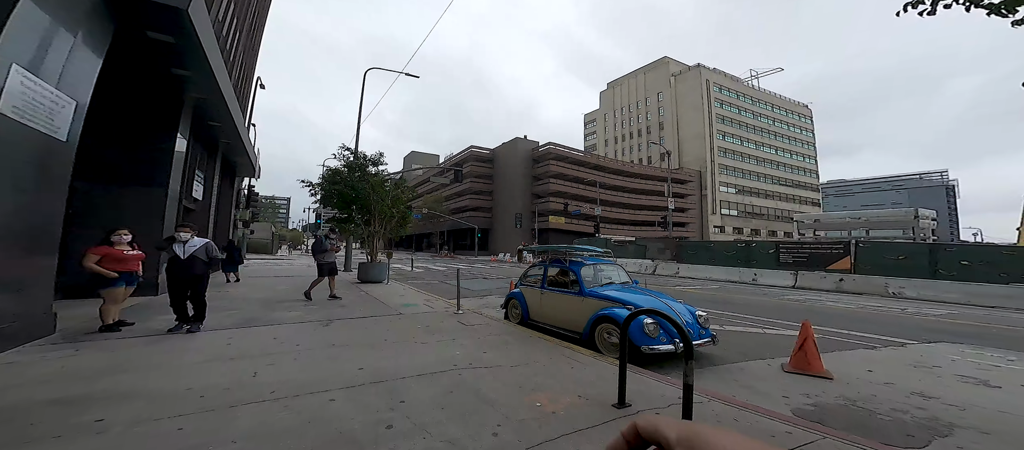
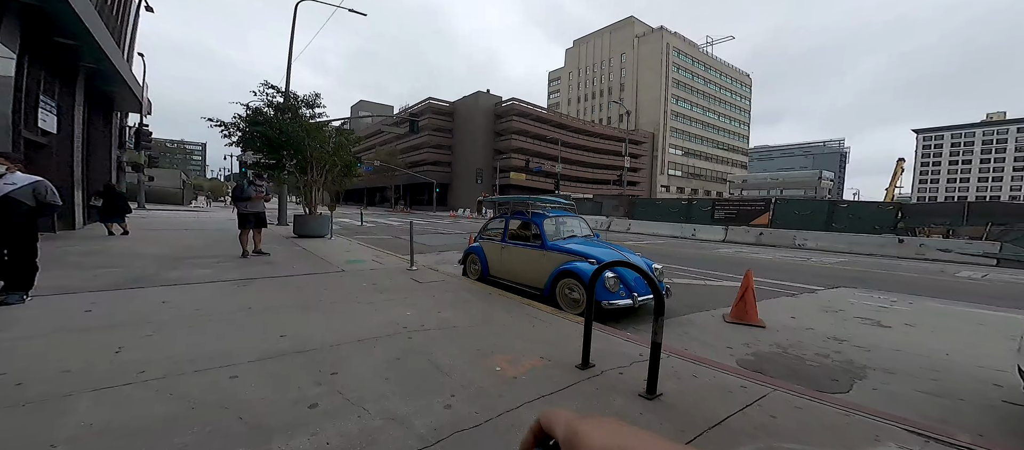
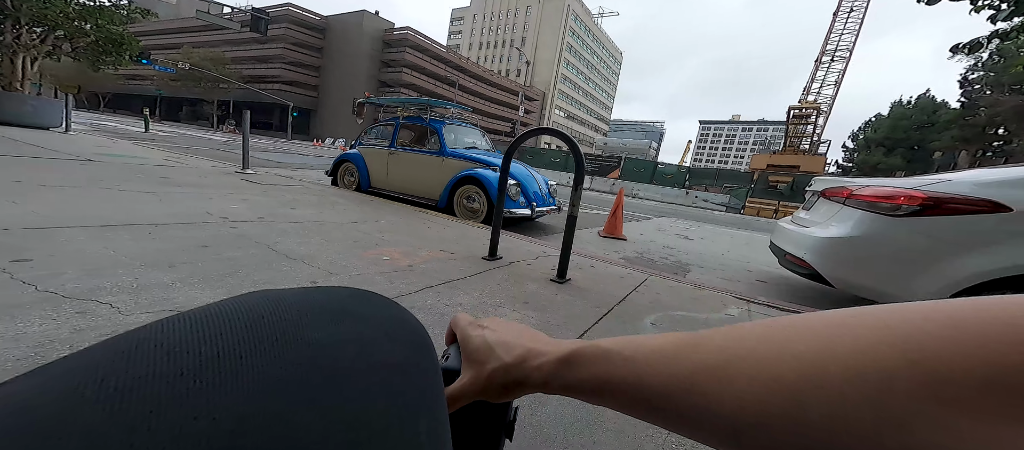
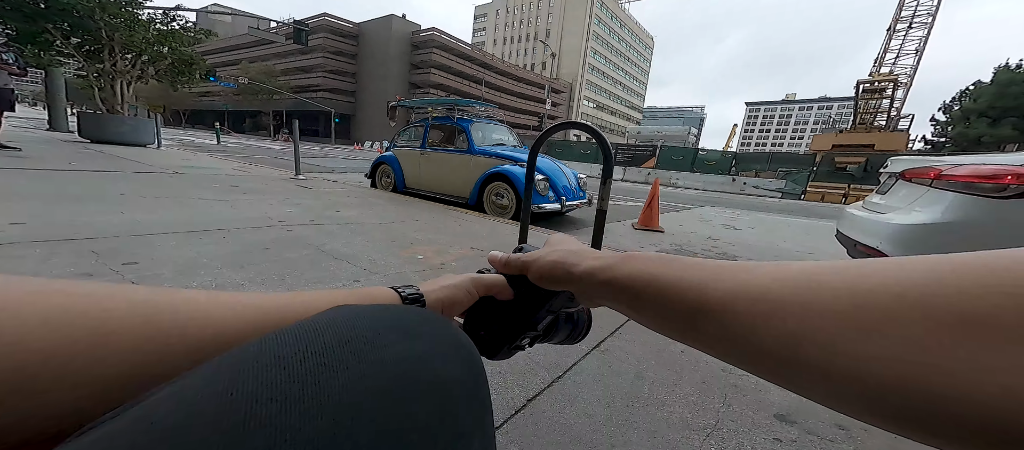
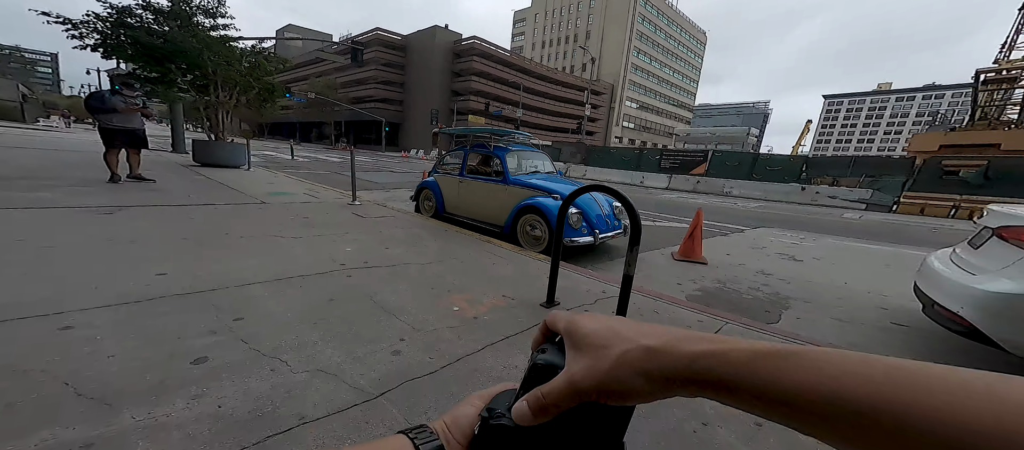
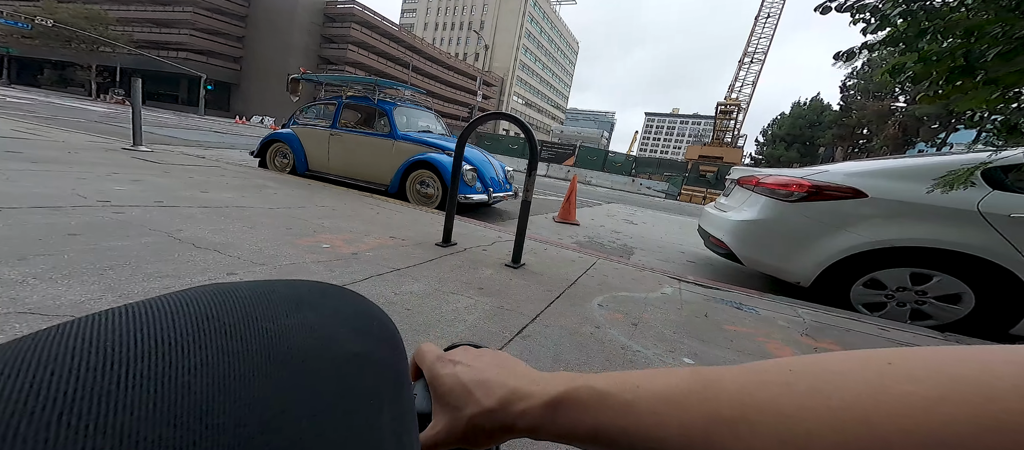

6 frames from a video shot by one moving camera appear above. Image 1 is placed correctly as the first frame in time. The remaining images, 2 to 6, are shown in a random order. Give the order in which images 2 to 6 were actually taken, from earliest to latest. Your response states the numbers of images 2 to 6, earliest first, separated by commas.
2, 5, 4, 3, 6
